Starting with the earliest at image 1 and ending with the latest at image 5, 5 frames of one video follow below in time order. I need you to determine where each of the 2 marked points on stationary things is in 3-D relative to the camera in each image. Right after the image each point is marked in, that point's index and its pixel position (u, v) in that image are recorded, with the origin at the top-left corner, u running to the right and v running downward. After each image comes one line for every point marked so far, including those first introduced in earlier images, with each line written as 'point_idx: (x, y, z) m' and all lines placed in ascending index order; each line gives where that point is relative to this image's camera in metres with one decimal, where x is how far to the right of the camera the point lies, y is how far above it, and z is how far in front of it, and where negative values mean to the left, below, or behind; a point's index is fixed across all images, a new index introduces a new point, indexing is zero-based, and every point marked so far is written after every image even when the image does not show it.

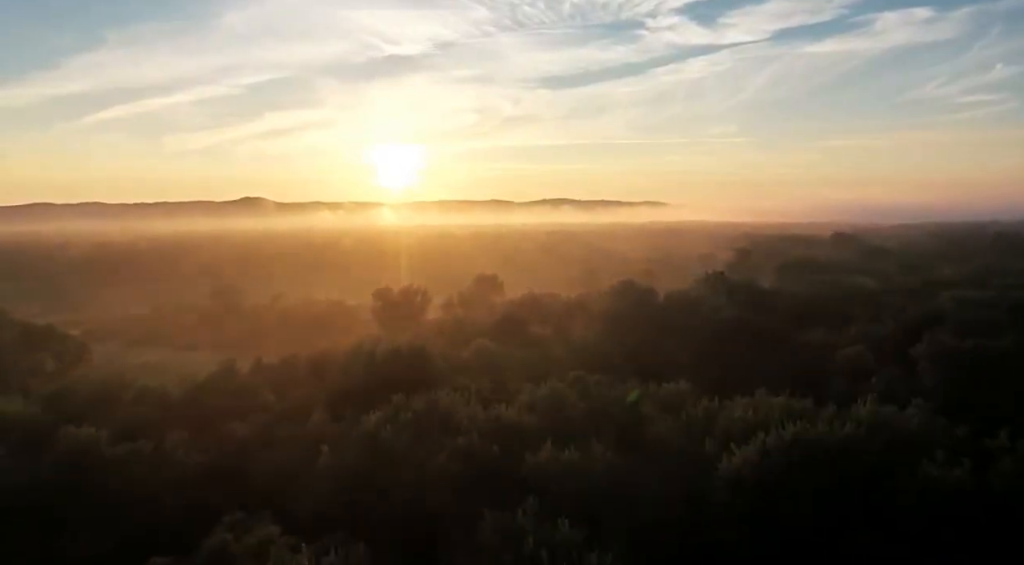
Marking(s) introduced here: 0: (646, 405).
0: (+3.0, -2.7, +16.3) m
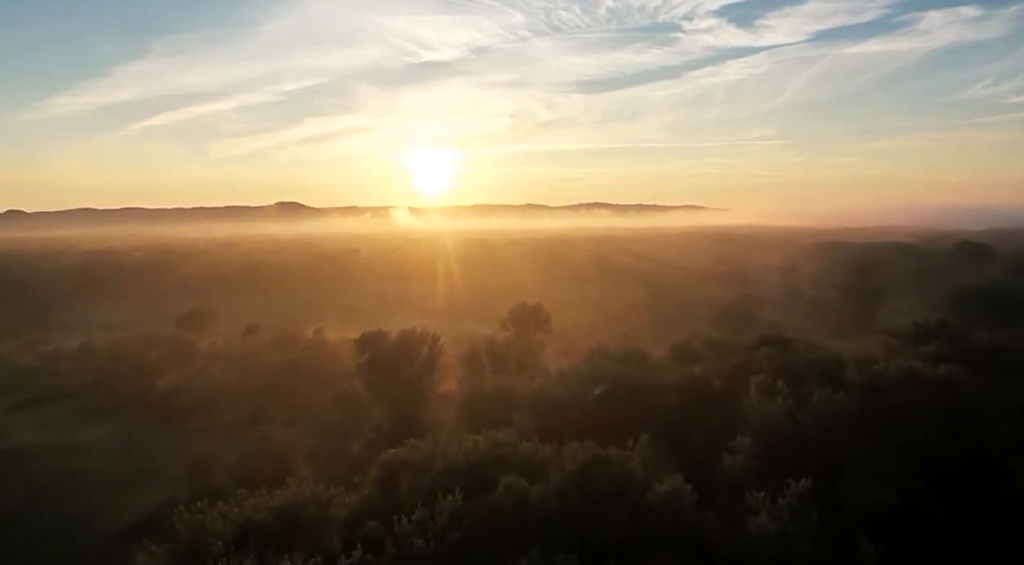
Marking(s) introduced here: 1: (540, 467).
0: (+3.9, -4.4, -1.2) m
1: (+0.5, -3.6, +14.7) m
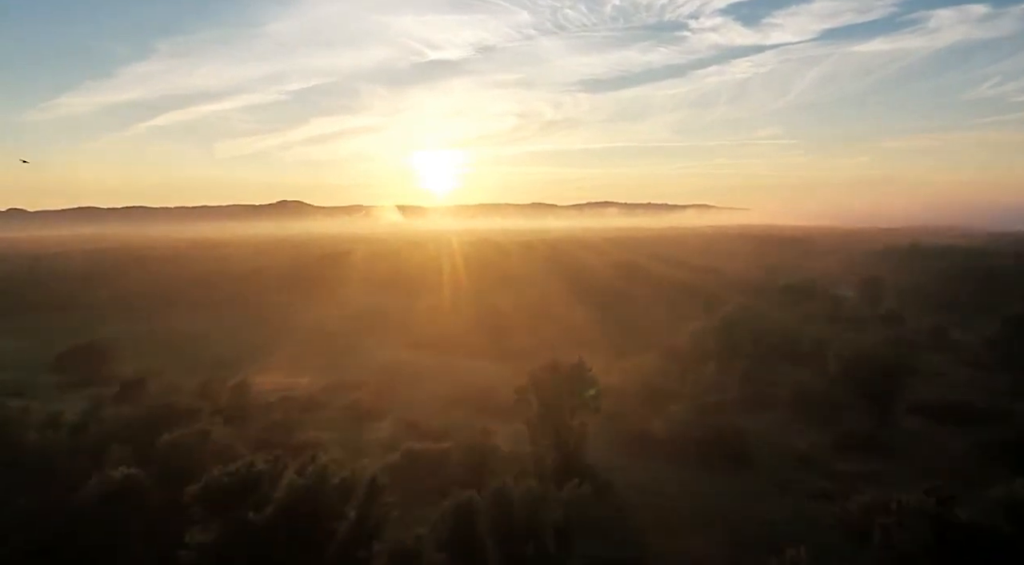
0: (+4.4, -6.0, -19.9) m
1: (+1.1, -5.2, -4.0) m
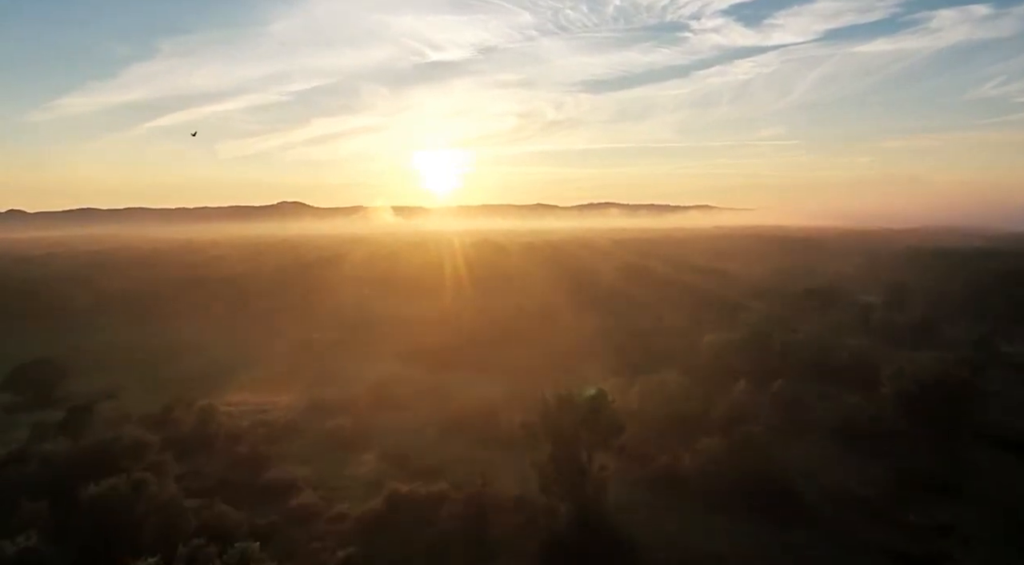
0: (+4.5, -6.4, -24.6) m
1: (+1.2, -5.7, -8.6) m
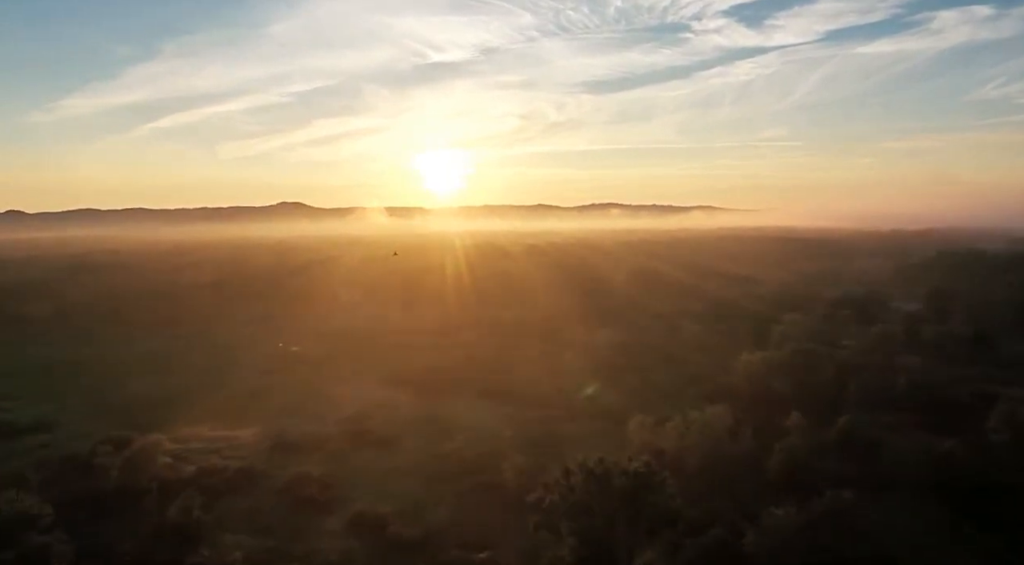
0: (+4.6, -6.9, -31.1) m
1: (+1.4, -6.2, -15.2) m
